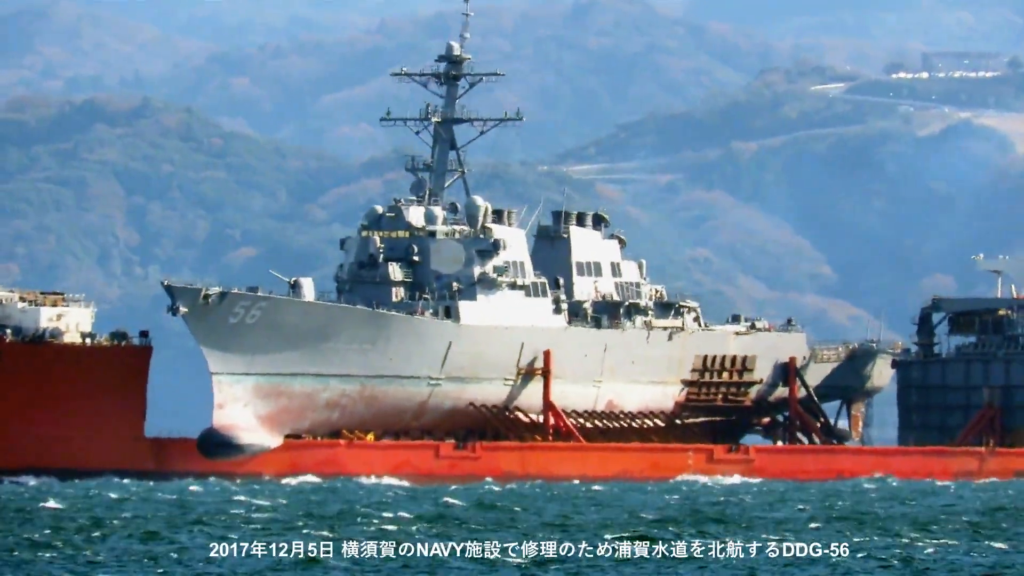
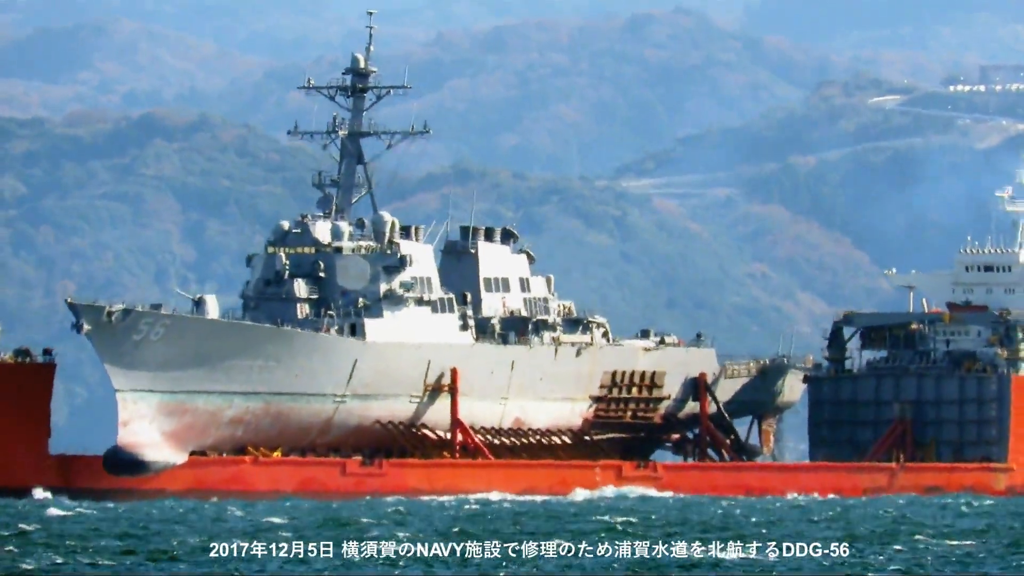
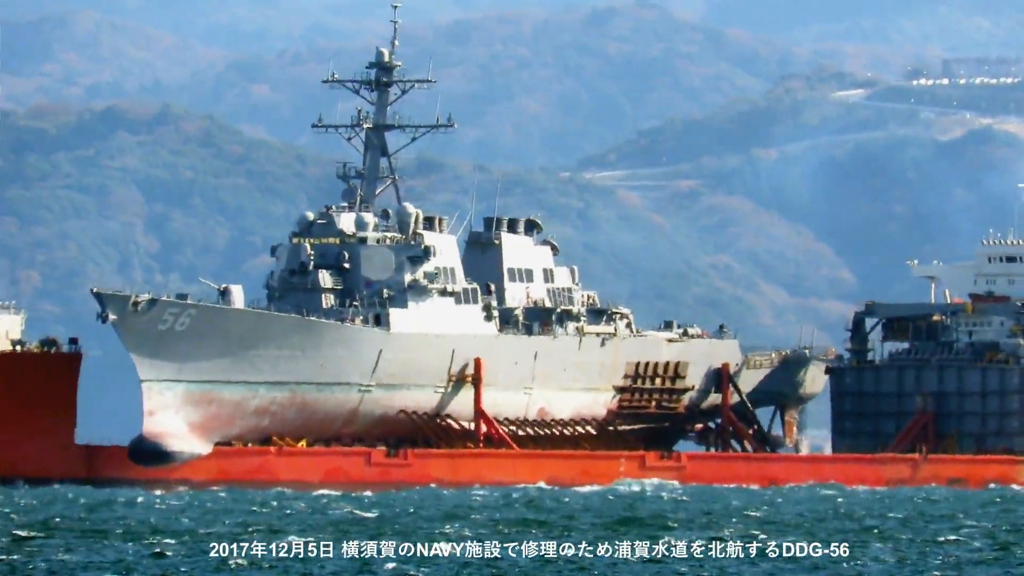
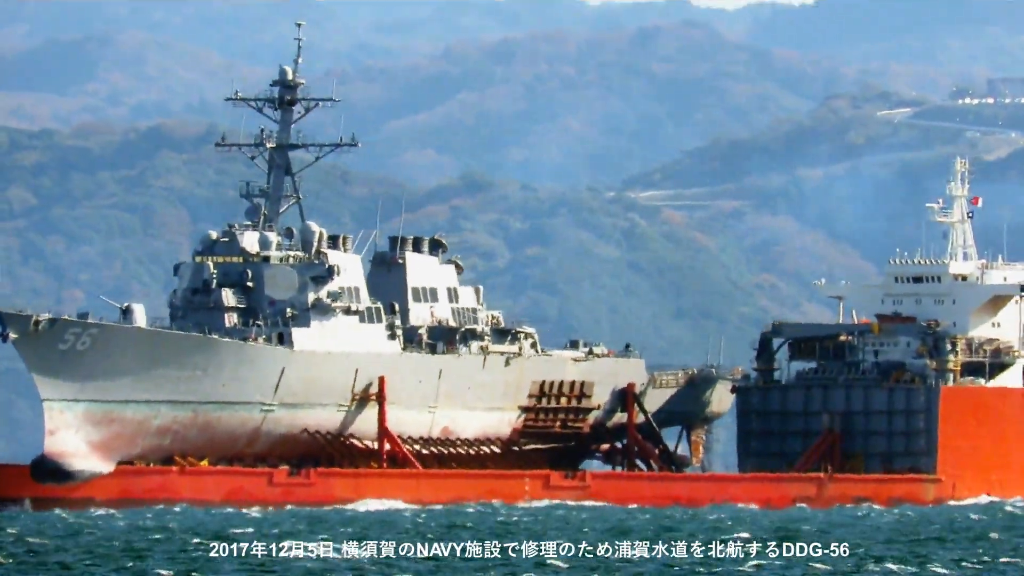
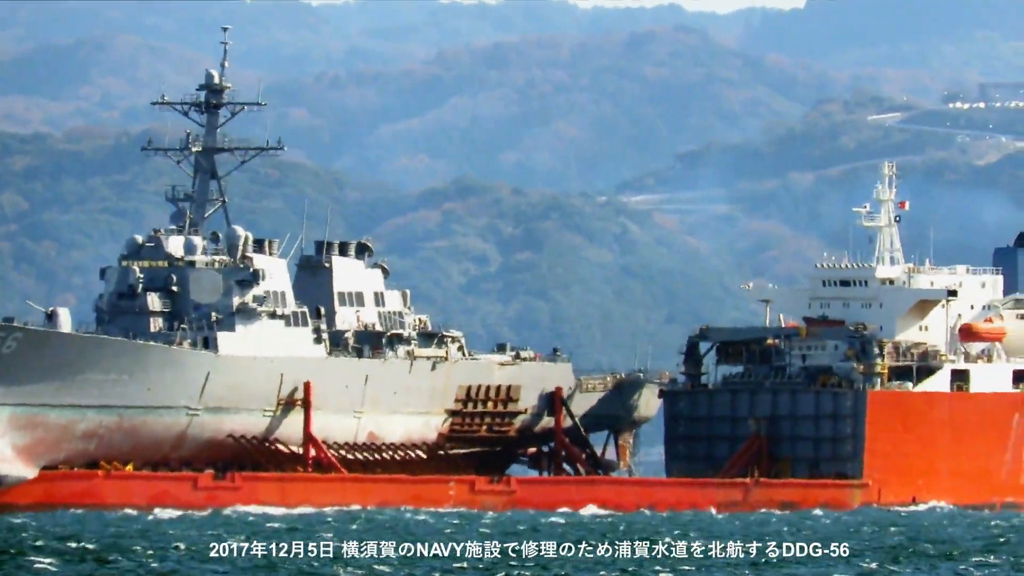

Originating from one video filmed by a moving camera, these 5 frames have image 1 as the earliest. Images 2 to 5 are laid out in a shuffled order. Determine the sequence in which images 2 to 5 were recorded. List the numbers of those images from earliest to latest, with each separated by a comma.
3, 2, 4, 5
